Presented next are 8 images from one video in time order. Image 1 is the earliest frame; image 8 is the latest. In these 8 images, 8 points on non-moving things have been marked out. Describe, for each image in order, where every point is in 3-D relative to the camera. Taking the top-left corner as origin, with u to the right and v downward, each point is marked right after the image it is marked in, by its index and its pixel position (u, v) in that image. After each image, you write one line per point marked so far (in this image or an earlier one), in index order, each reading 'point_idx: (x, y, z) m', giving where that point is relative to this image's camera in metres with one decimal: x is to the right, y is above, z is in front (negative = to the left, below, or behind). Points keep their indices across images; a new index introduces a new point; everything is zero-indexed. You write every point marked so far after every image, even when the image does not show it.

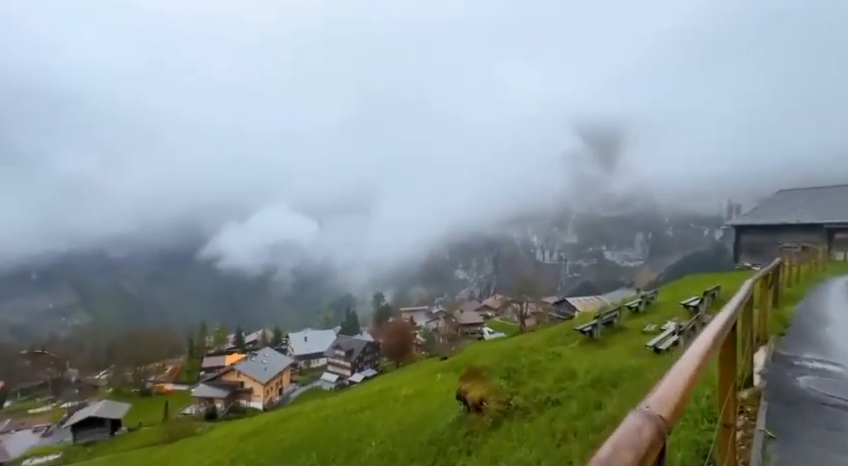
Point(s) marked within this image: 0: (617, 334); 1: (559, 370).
0: (+6.8, -3.6, +19.6) m
1: (+3.8, -3.9, +15.8) m
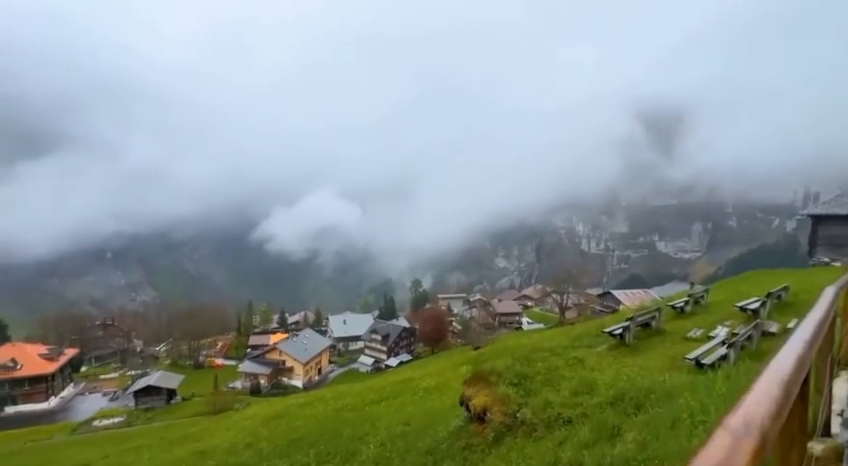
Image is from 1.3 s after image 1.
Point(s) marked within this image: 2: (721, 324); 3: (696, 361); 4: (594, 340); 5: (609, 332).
0: (+7.0, -3.3, +16.9) m
1: (+3.7, -3.6, +13.4) m
2: (+9.3, -2.7, +17.1) m
3: (+6.0, -2.8, +12.1) m
4: (+5.5, -3.6, +18.4) m
5: (+5.6, -3.0, +17.0) m
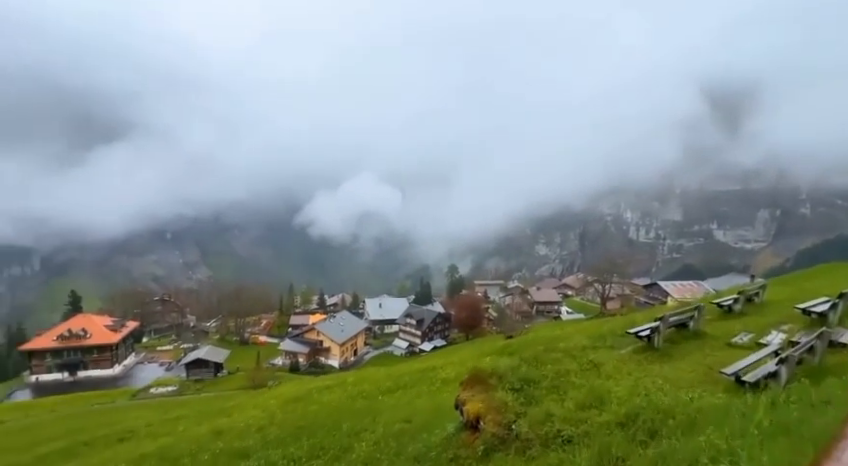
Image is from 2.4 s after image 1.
0: (+6.9, -2.9, +14.7) m
1: (+3.4, -3.2, +11.4) m
2: (+9.3, -2.4, +14.6) m
3: (+5.6, -2.6, +9.9) m
4: (+5.6, -3.2, +16.3) m
5: (+5.5, -2.6, +14.8) m
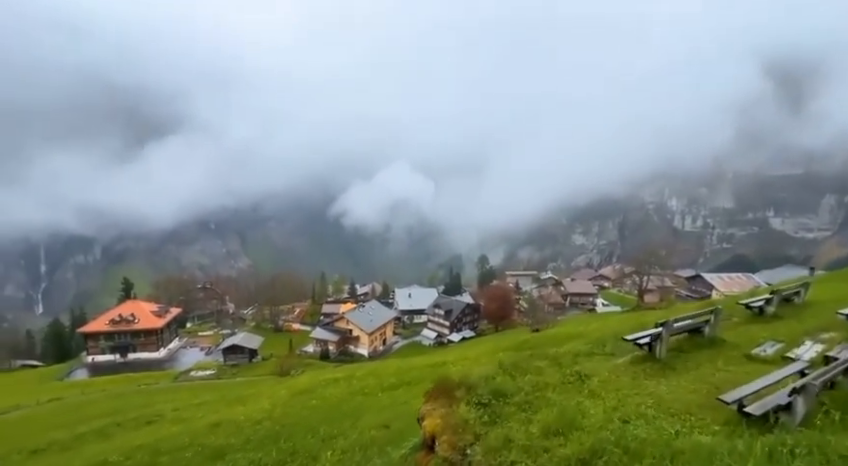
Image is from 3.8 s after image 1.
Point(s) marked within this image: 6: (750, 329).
0: (+6.1, -2.7, +12.6) m
1: (+2.4, -3.0, +9.5) m
2: (+8.5, -2.2, +12.4) m
3: (+4.5, -2.4, +7.9) m
4: (+4.9, -3.0, +14.3) m
5: (+4.7, -2.4, +12.8) m
6: (+8.2, -2.4, +14.3) m
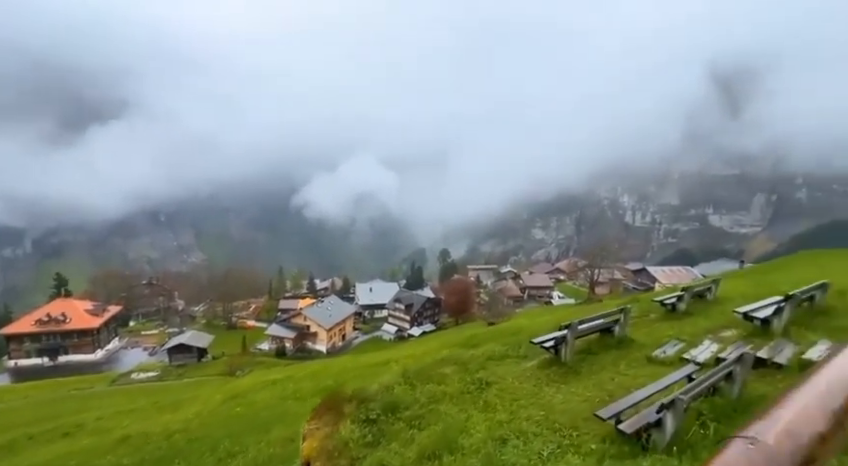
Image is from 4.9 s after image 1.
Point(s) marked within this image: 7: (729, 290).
0: (+3.9, -2.7, +12.2) m
1: (+0.4, -3.1, +8.9) m
2: (+6.3, -2.2, +12.1) m
3: (+2.6, -2.5, +7.4) m
4: (+2.6, -3.0, +13.8) m
5: (+2.5, -2.4, +12.4) m
6: (+5.9, -2.4, +14.1) m
7: (+9.5, -1.8, +17.4) m
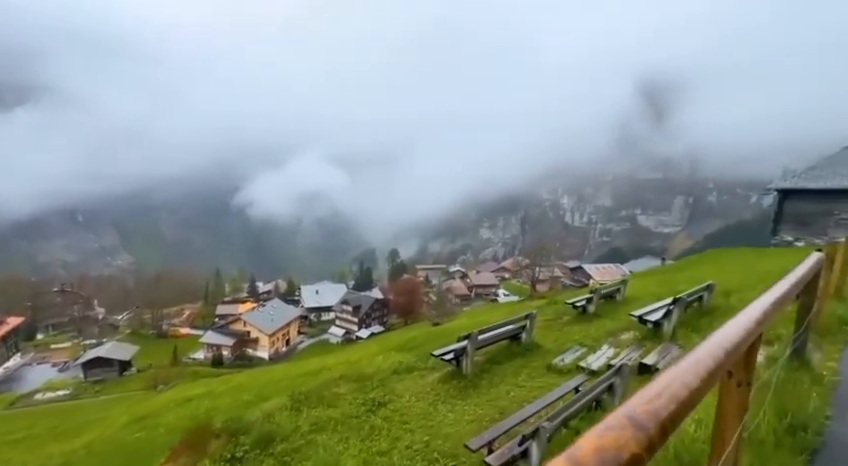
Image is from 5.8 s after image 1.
0: (+1.7, -2.9, +11.7) m
1: (-1.5, -3.3, +8.1) m
2: (+4.1, -2.4, +11.8) m
3: (+0.8, -2.7, +6.8) m
4: (+0.3, -3.1, +13.2) m
5: (+0.3, -2.6, +11.7) m
6: (+3.5, -2.6, +13.8) m
7: (+6.8, -1.9, +17.4) m
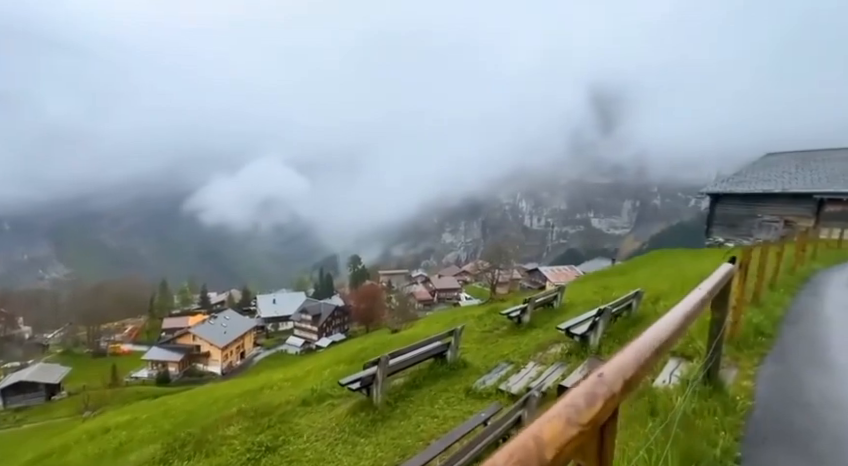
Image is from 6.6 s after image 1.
0: (0.0, -3.0, +10.3) m
1: (-3.0, -3.5, +6.6) m
2: (+2.3, -2.5, +10.6) m
3: (-0.7, -2.8, +5.4) m
4: (-1.5, -3.3, +11.7) m
5: (-1.4, -2.8, +10.3) m
6: (+1.7, -2.7, +12.5) m
7: (+4.7, -1.9, +16.3) m
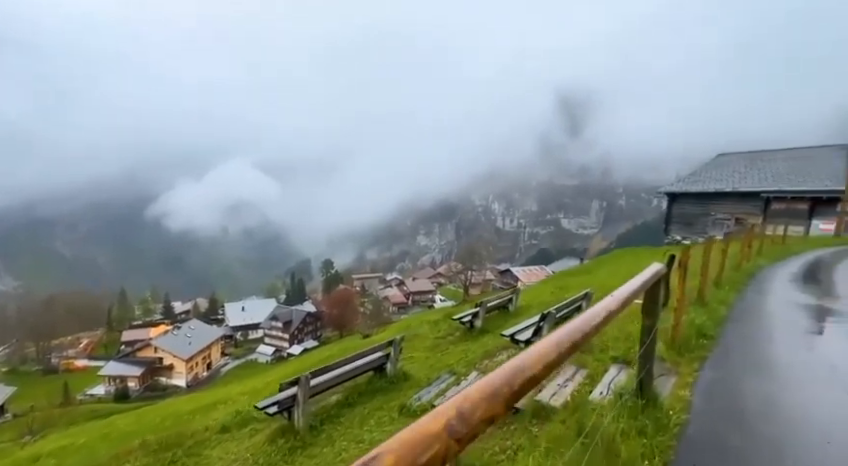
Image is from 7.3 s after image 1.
0: (-1.1, -3.0, +8.9) m
1: (-4.0, -3.5, +5.1) m
2: (+1.2, -2.3, +9.4) m
3: (-1.6, -2.8, +4.0) m
4: (-2.7, -3.3, +10.3) m
5: (-2.5, -2.8, +8.8) m
6: (+0.4, -2.6, +11.2) m
7: (+3.2, -1.8, +15.2) m
